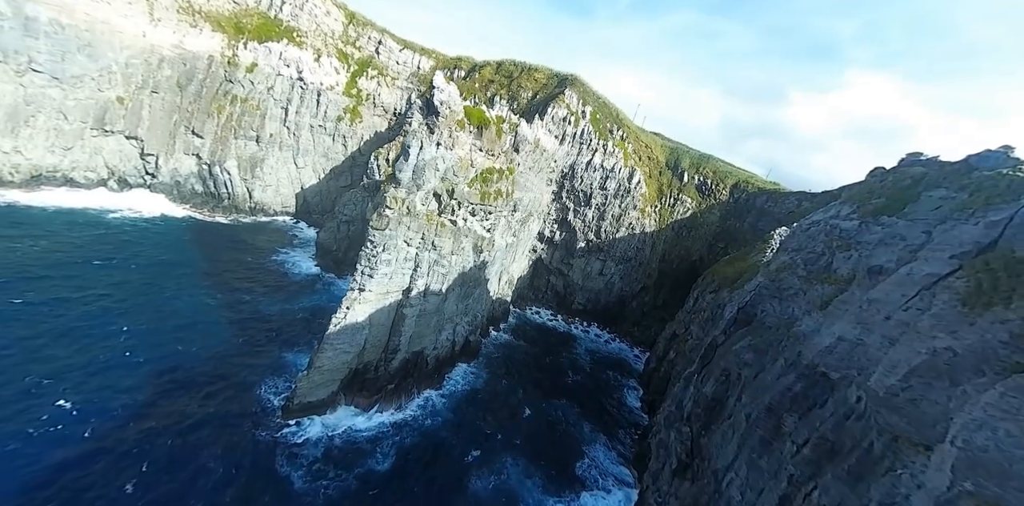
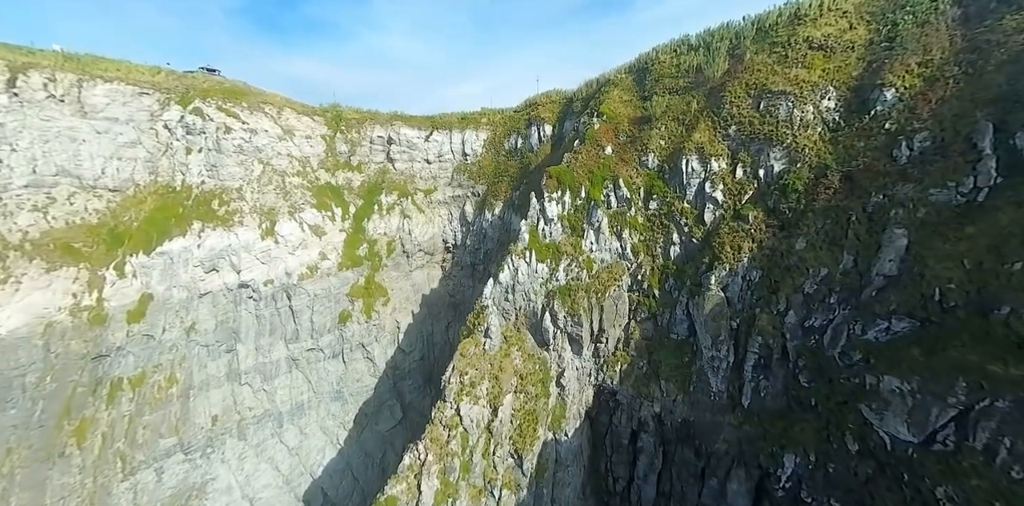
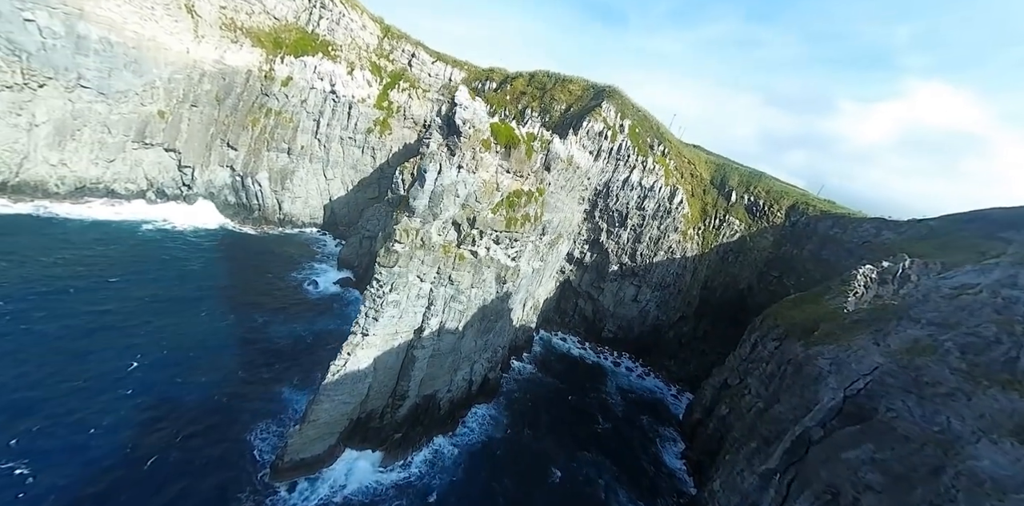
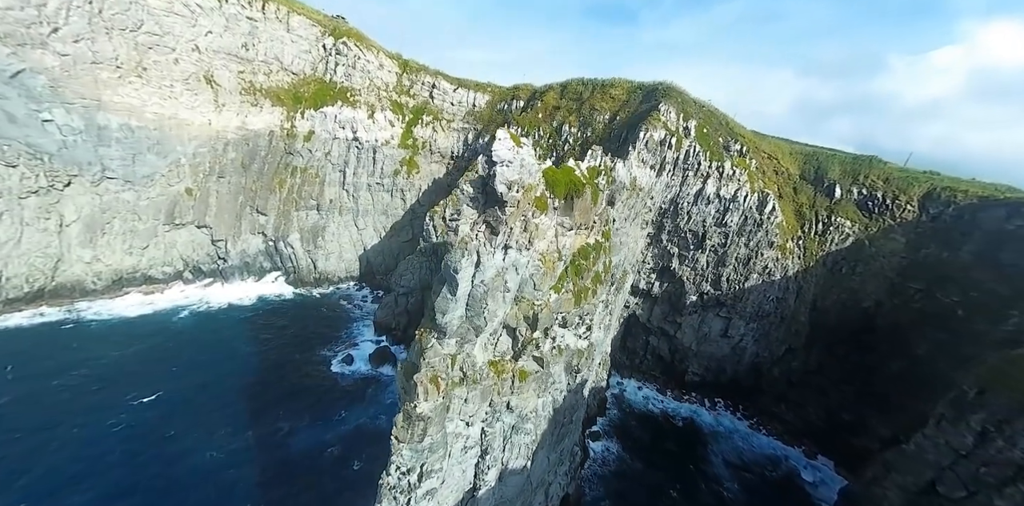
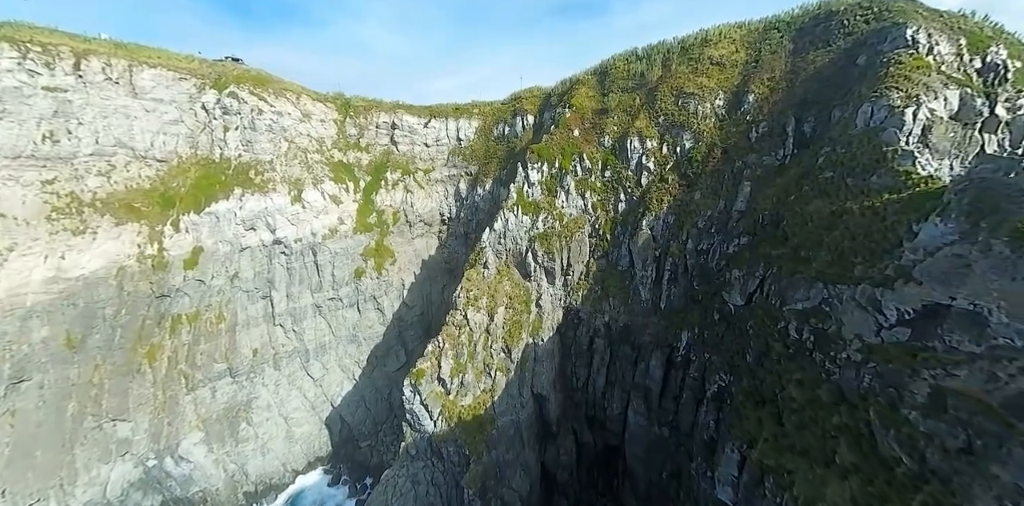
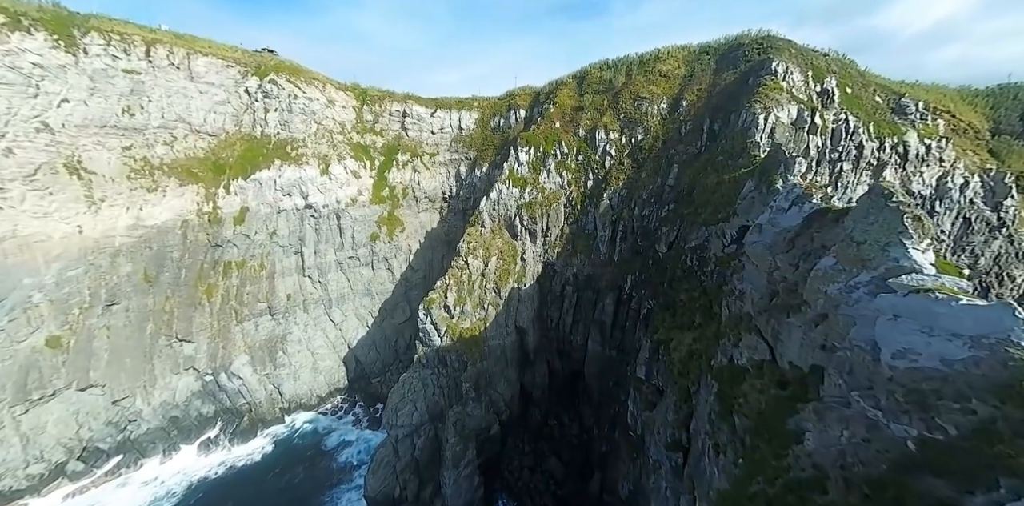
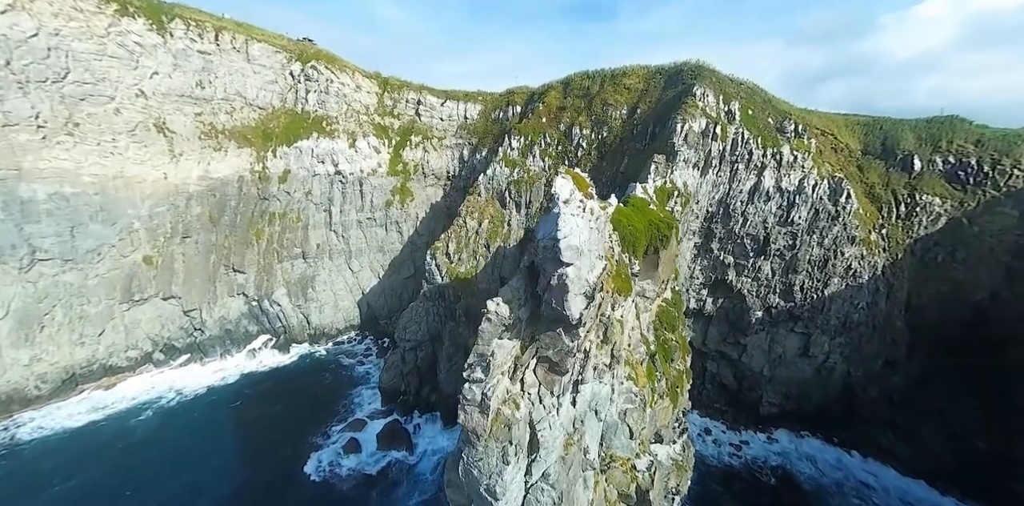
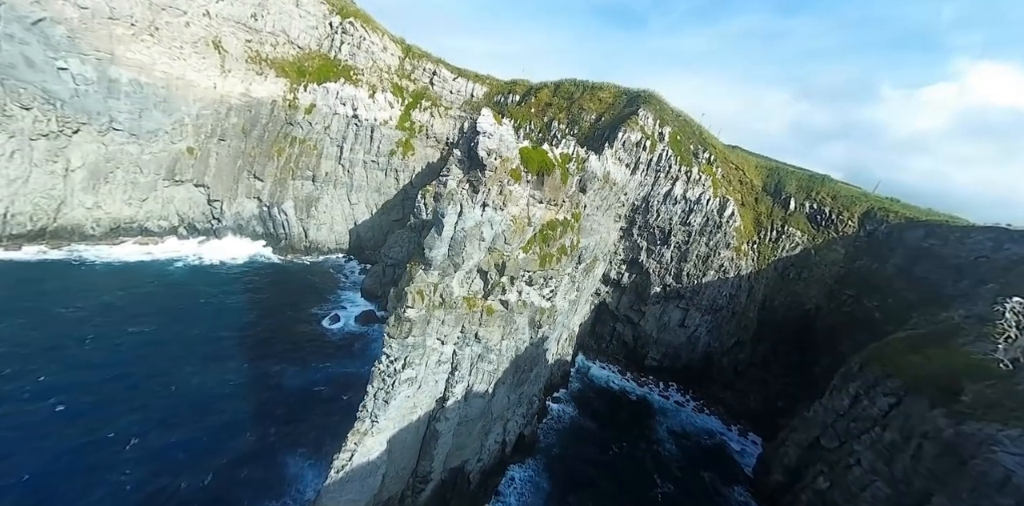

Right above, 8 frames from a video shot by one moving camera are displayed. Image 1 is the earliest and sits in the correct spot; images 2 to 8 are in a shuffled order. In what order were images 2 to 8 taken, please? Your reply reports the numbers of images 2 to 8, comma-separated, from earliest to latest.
3, 8, 4, 7, 6, 5, 2
